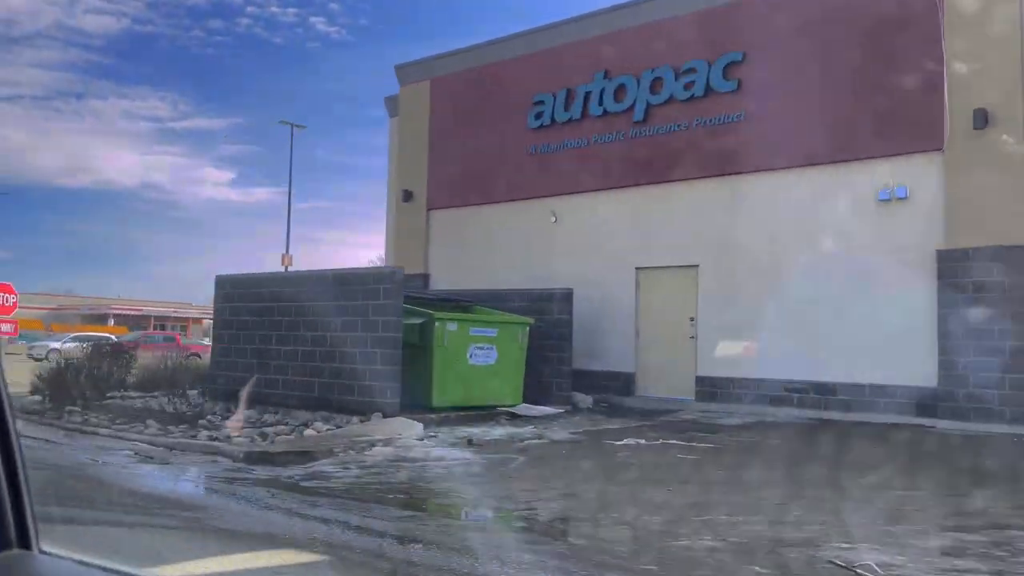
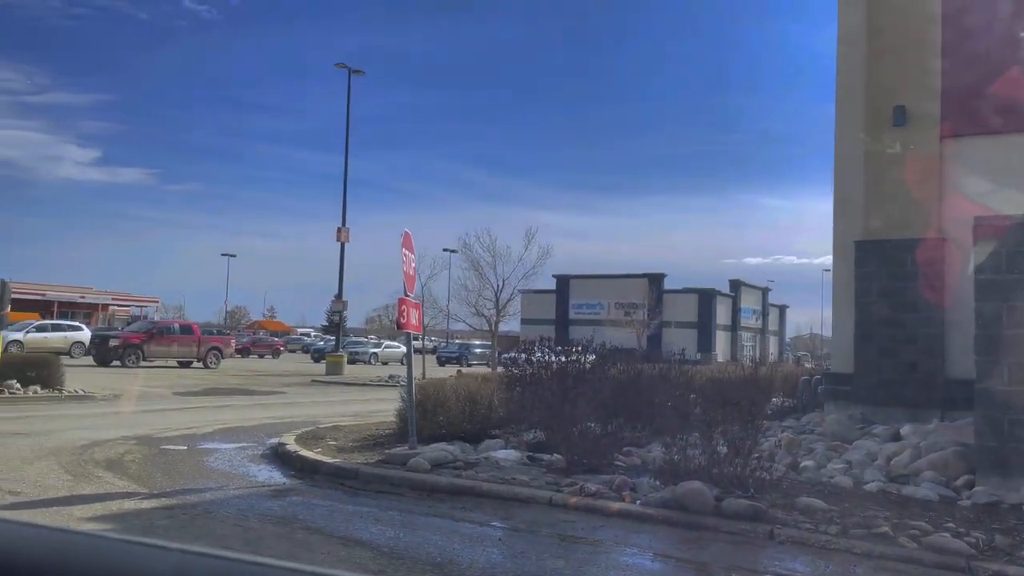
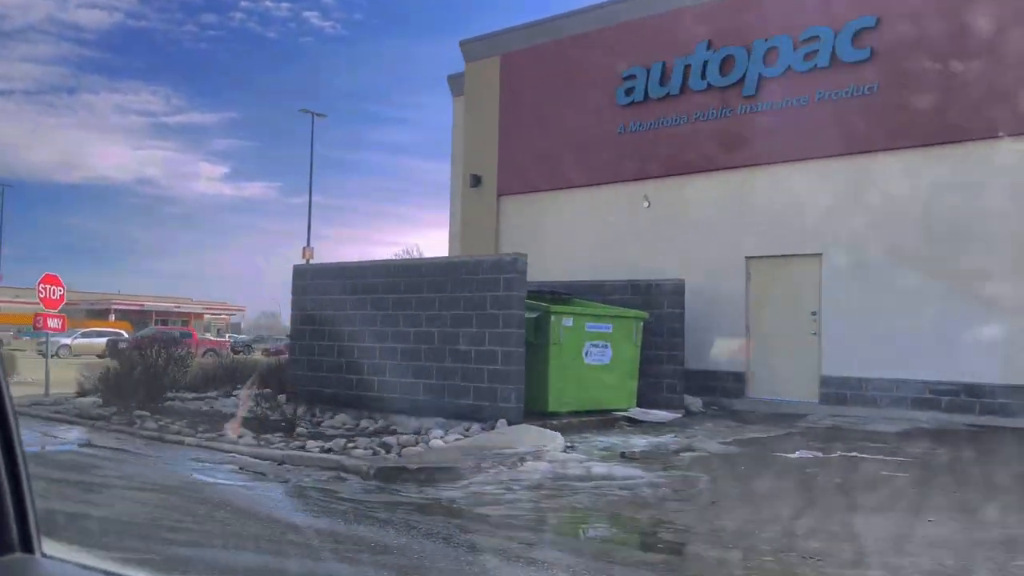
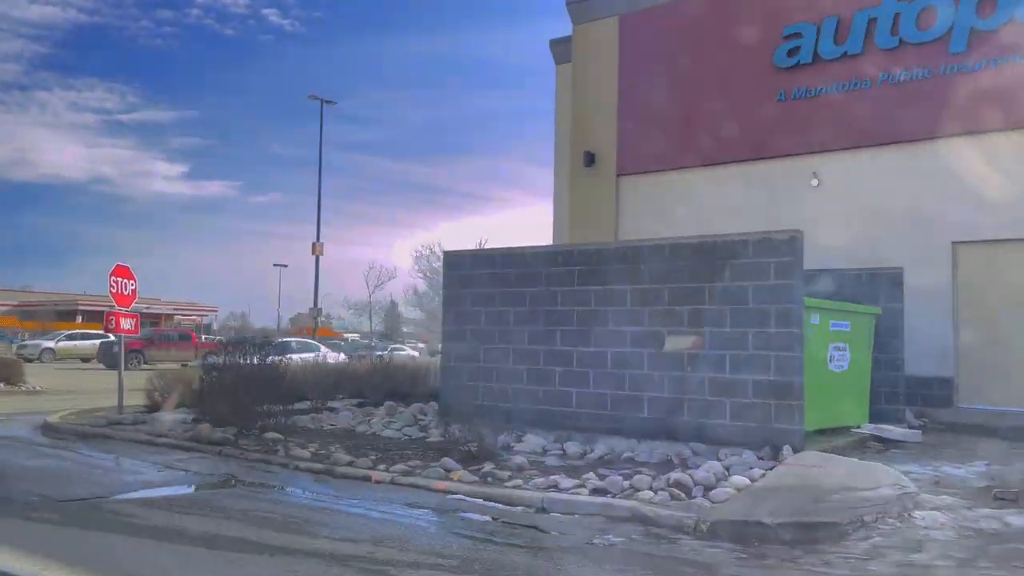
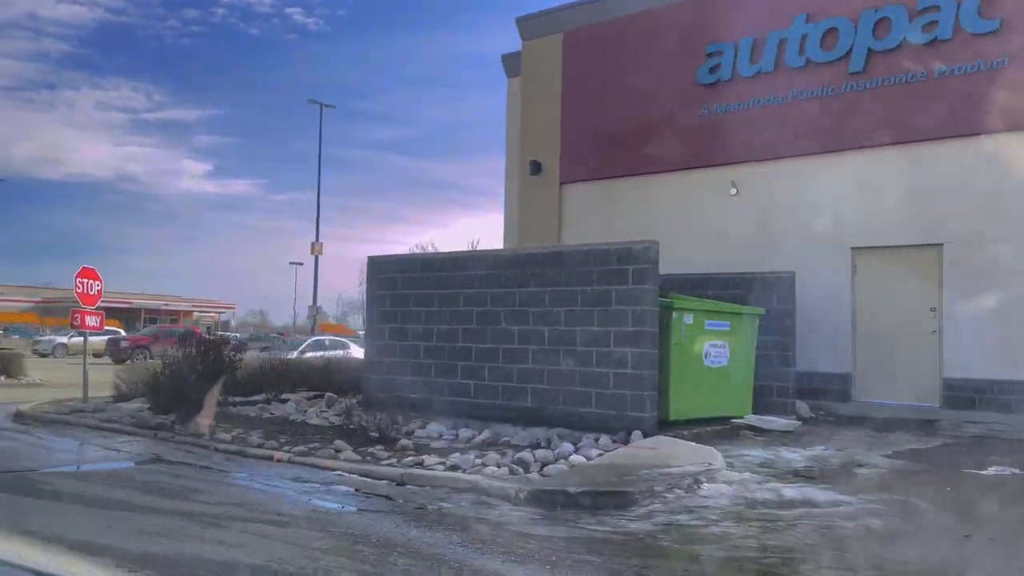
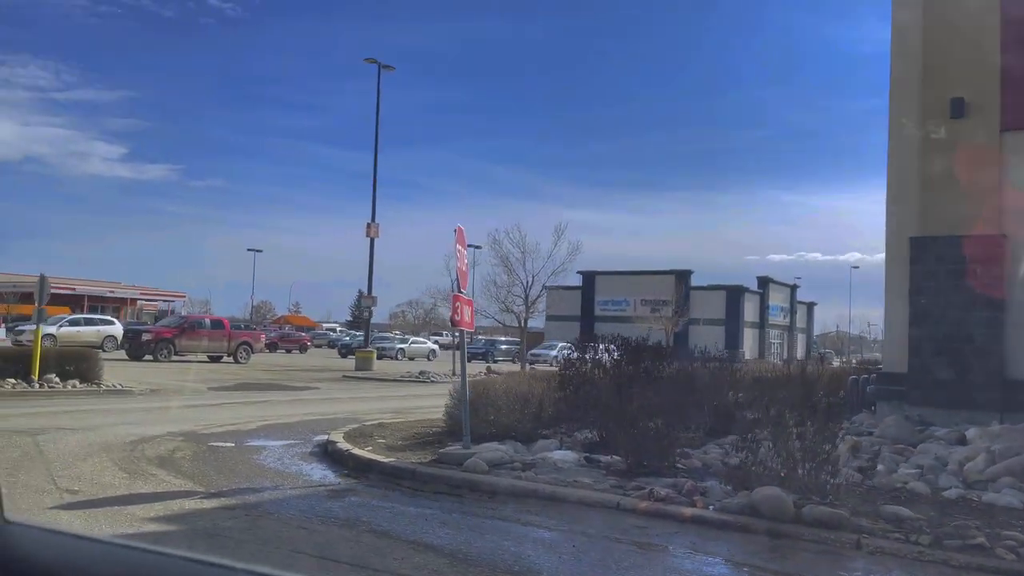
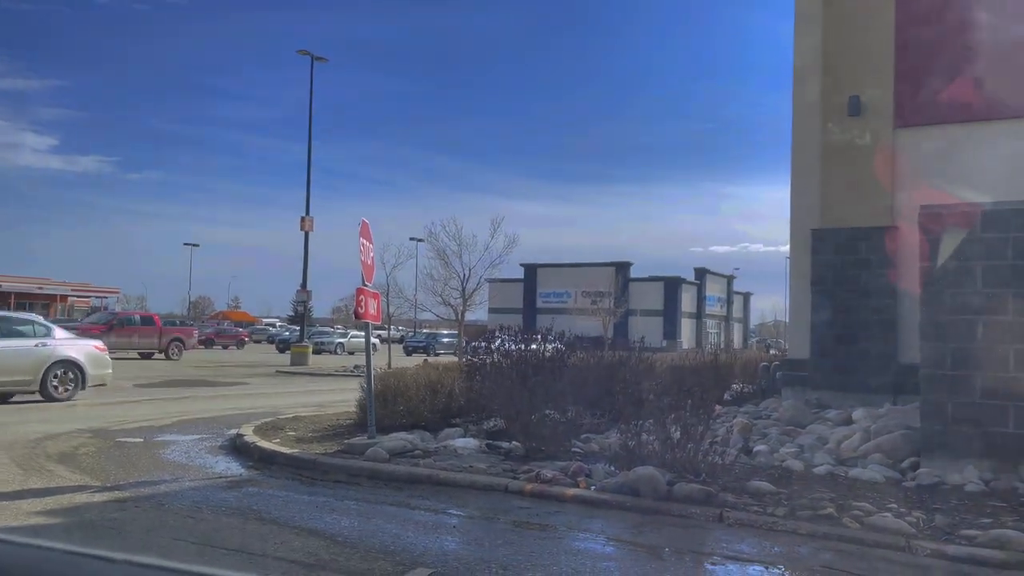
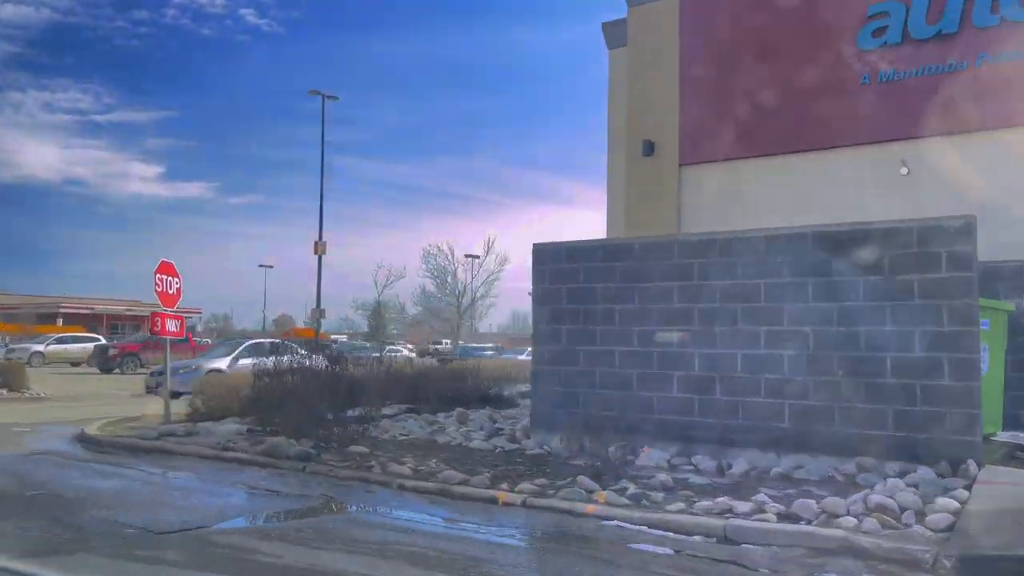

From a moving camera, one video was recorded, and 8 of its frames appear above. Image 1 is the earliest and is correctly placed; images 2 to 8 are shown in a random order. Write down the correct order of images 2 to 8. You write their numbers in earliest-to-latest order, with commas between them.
3, 5, 4, 8, 7, 2, 6
